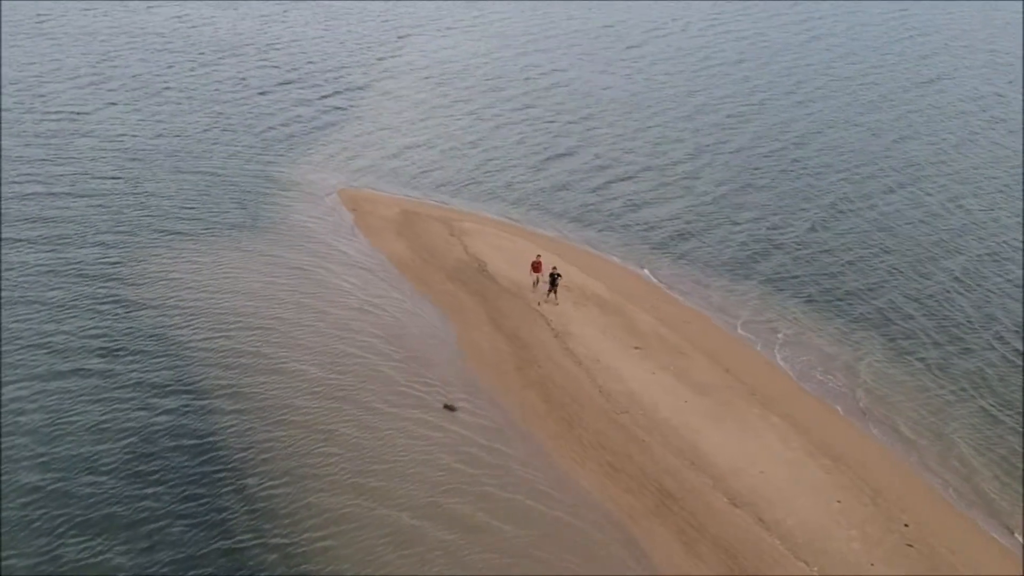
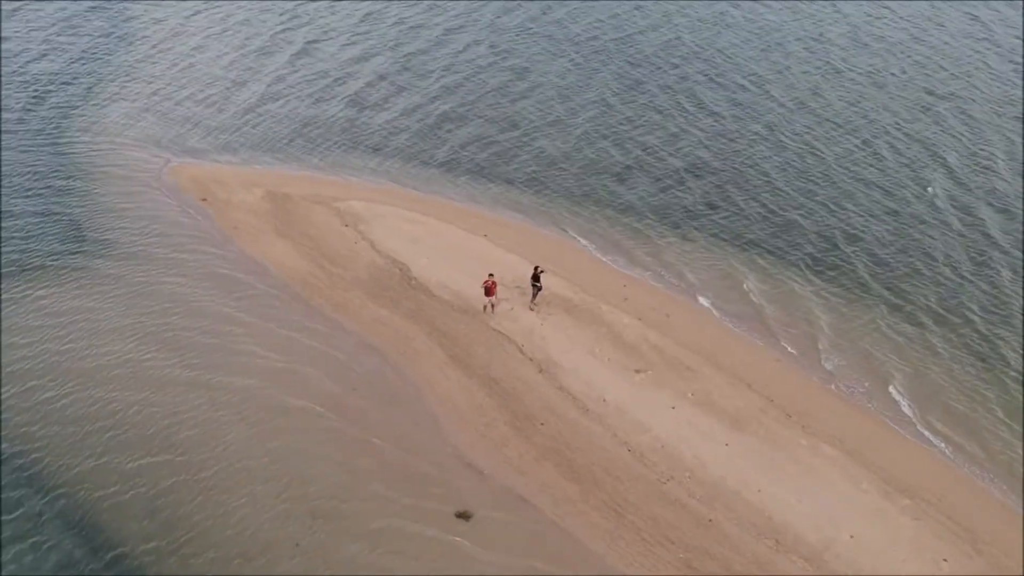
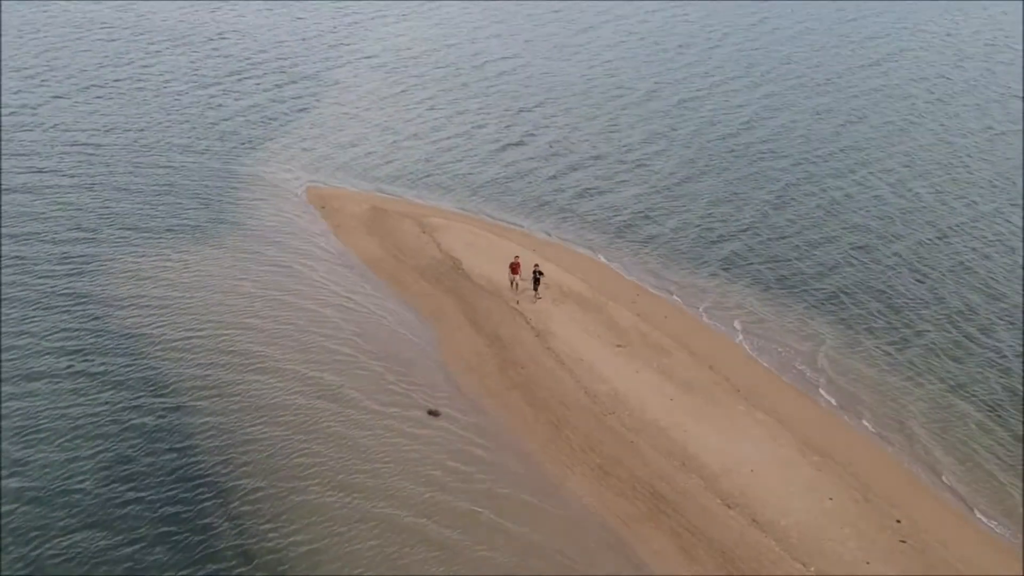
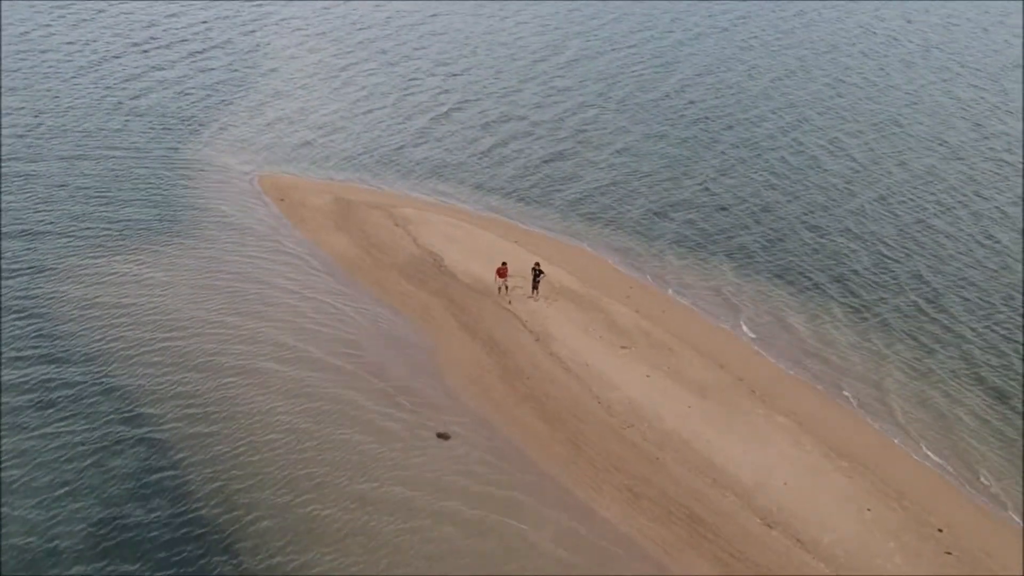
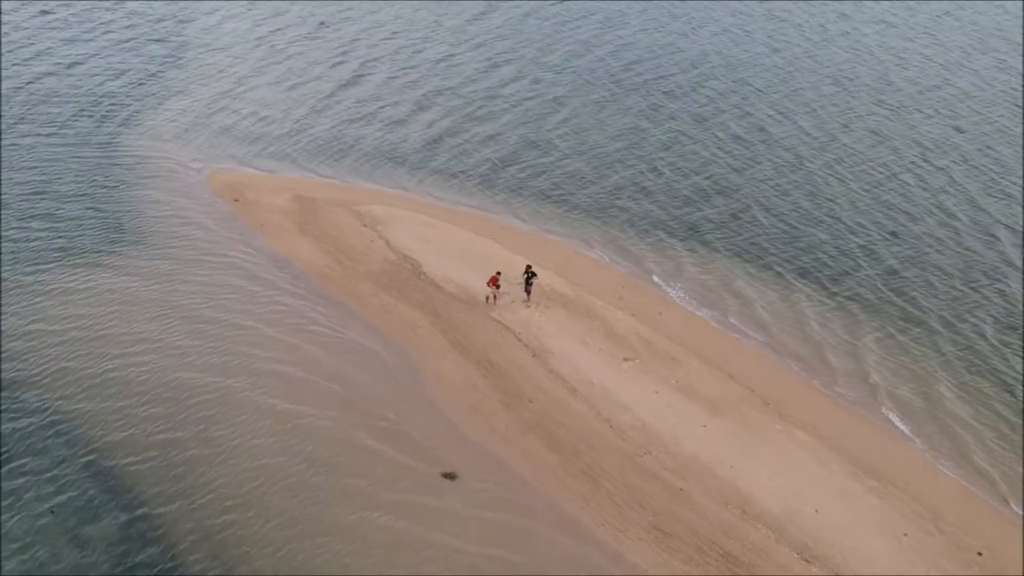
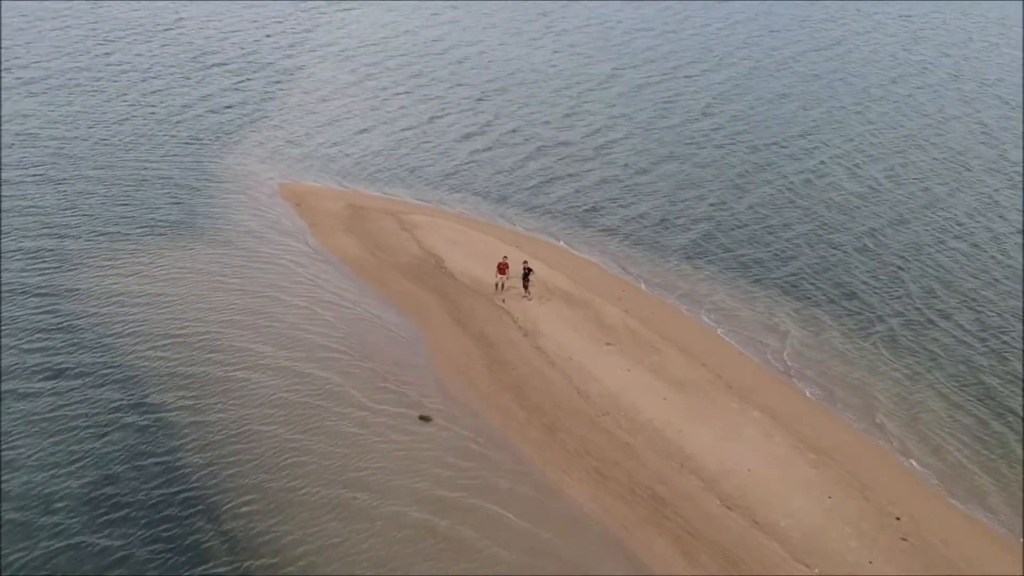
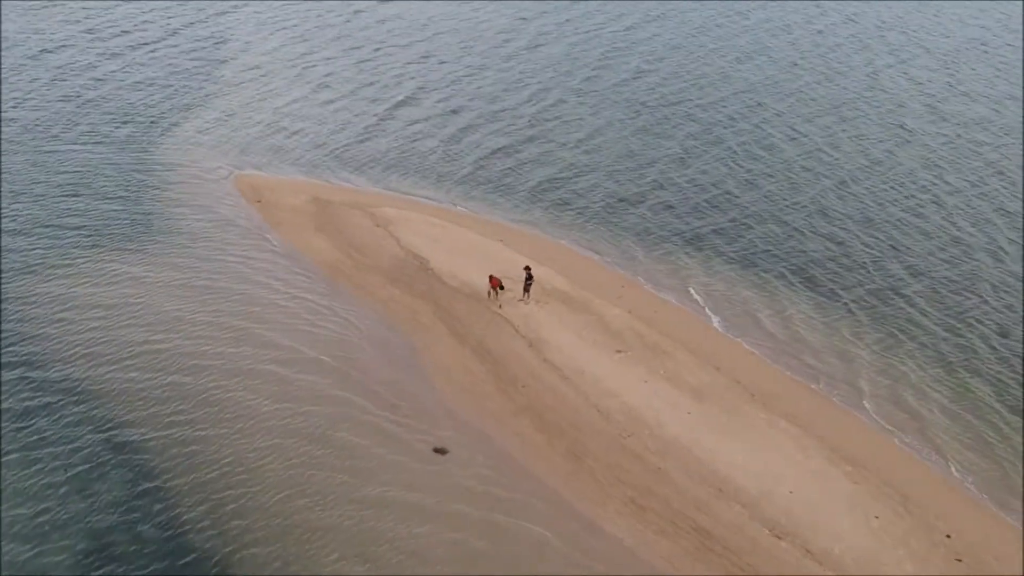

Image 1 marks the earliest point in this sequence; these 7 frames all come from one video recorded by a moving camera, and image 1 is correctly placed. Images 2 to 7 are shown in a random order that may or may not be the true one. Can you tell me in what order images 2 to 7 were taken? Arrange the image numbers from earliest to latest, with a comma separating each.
3, 6, 4, 7, 5, 2
